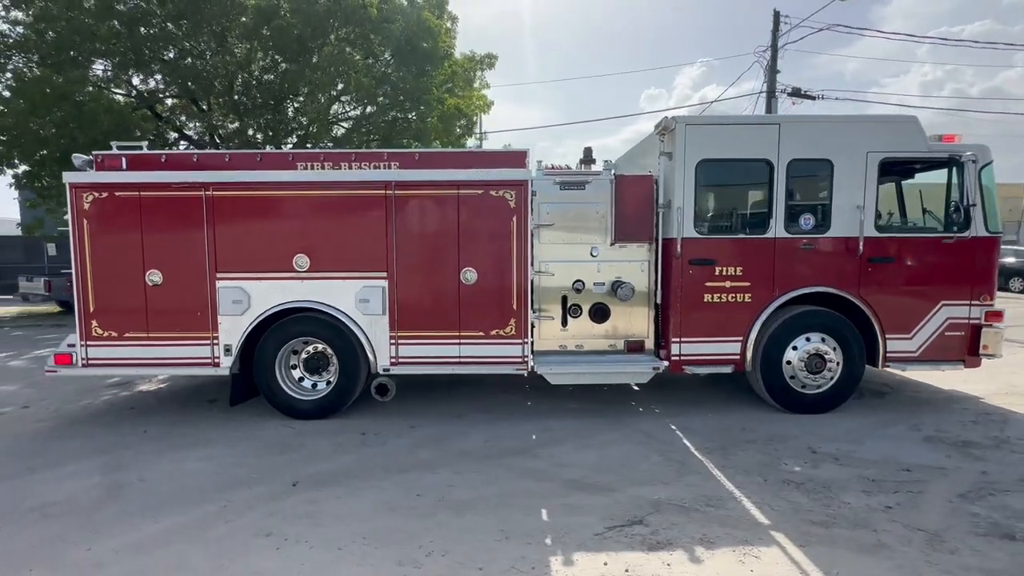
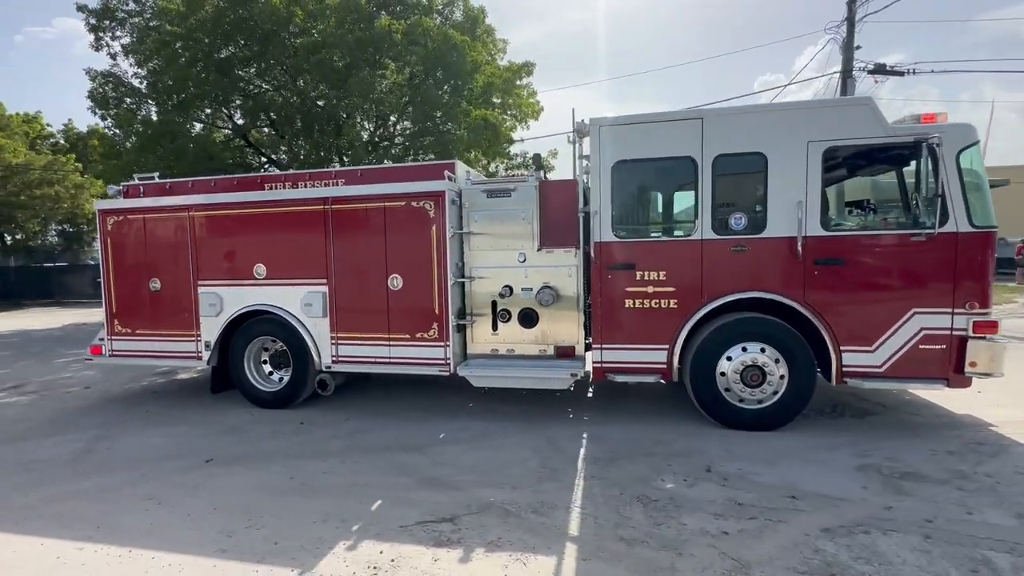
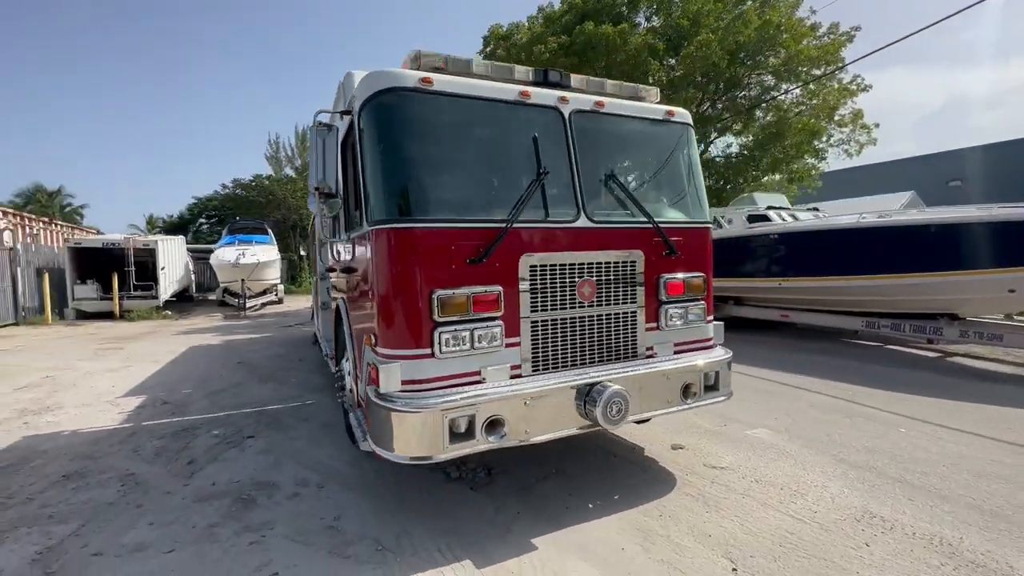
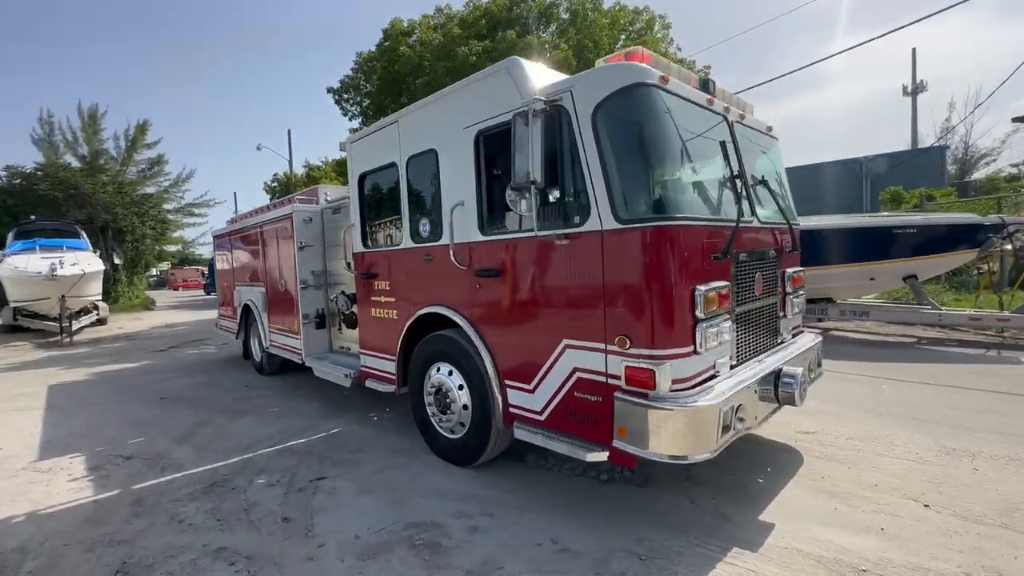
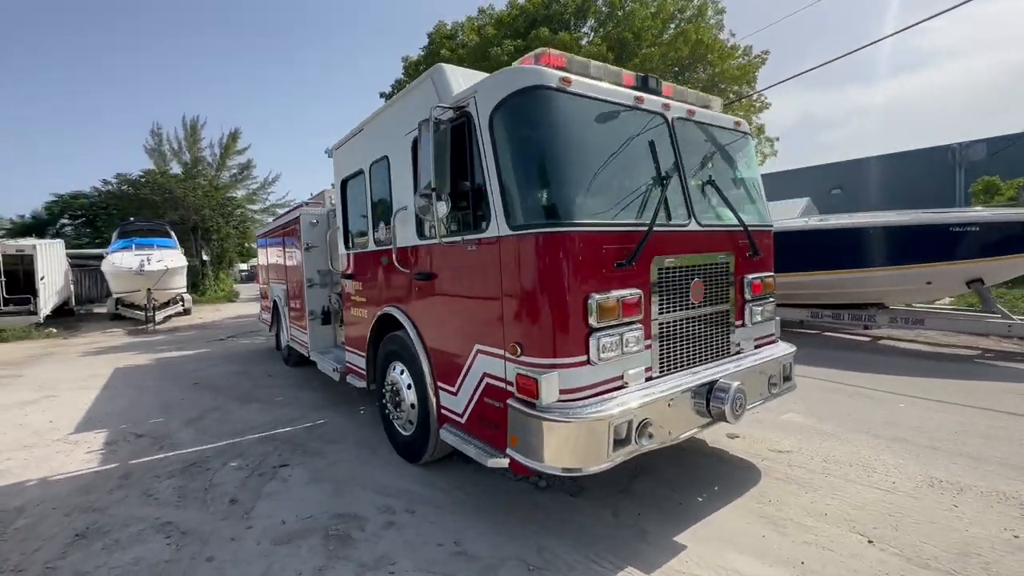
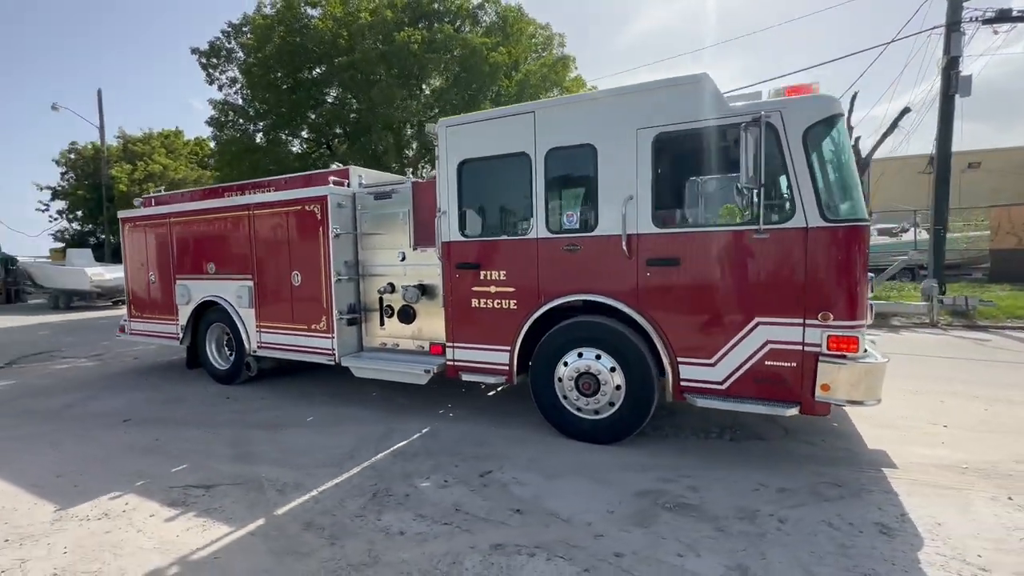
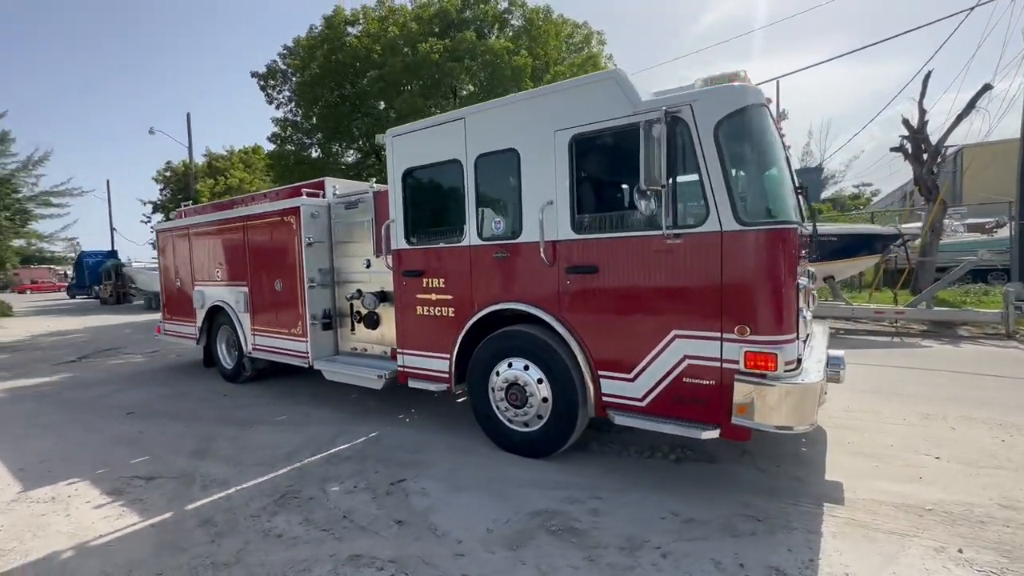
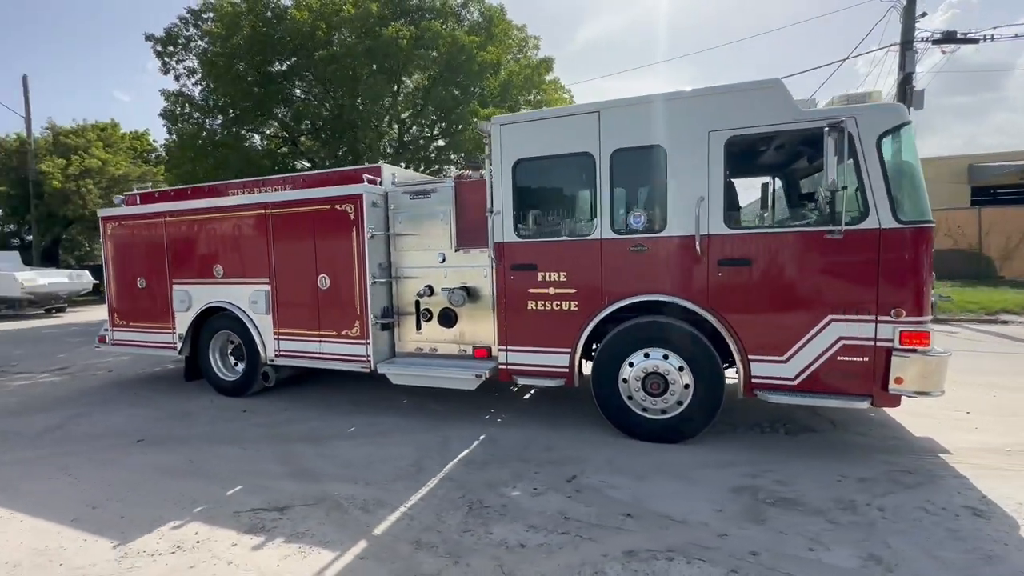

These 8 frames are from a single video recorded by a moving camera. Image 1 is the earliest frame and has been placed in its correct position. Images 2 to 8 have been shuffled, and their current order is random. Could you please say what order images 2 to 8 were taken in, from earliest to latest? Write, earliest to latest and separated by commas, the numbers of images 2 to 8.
2, 8, 6, 7, 4, 5, 3
